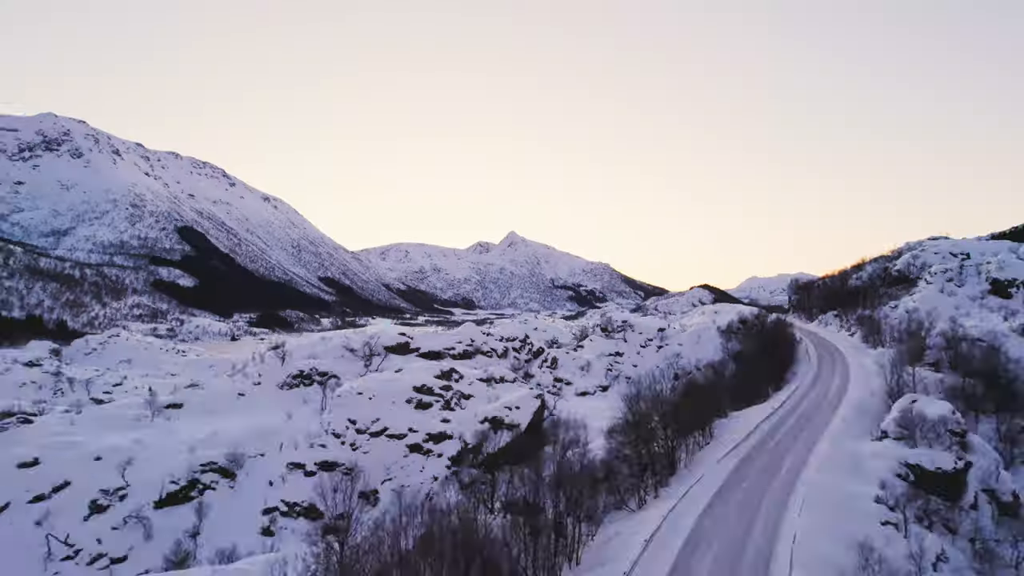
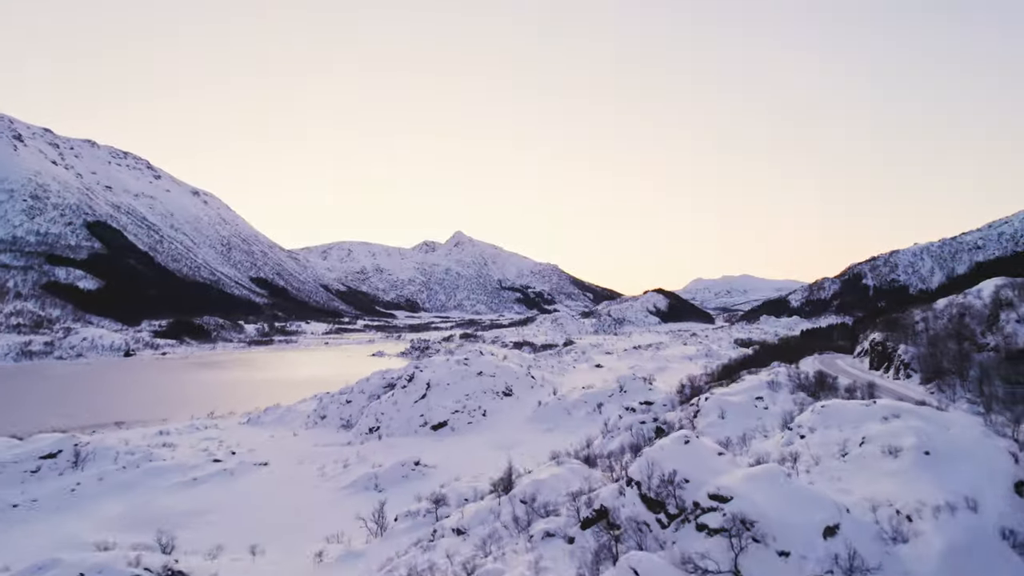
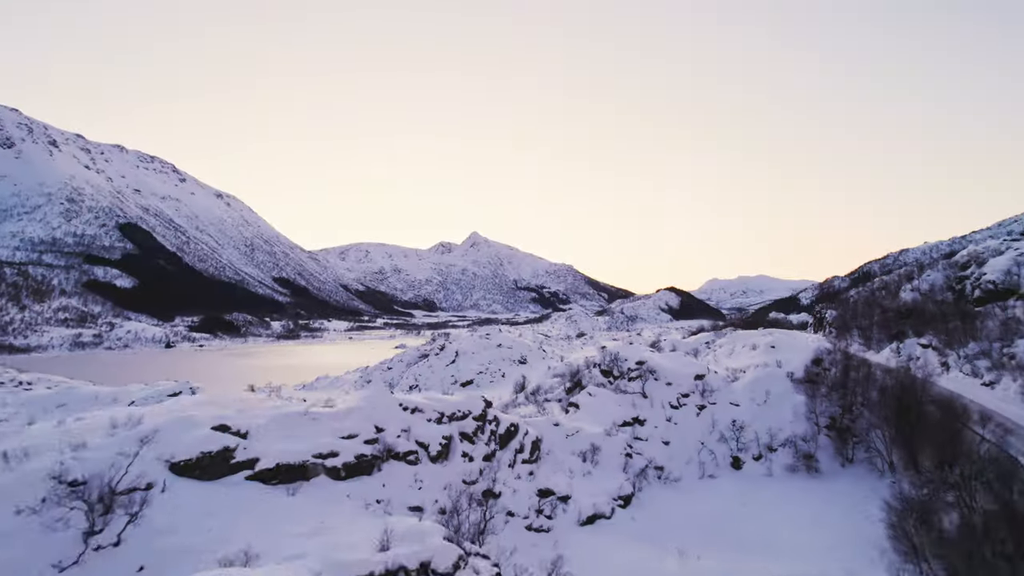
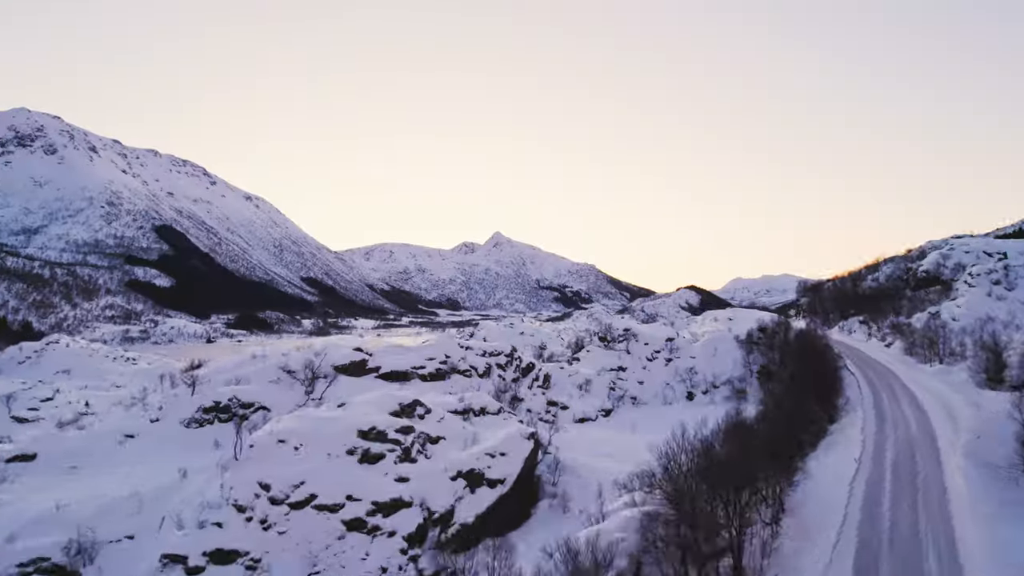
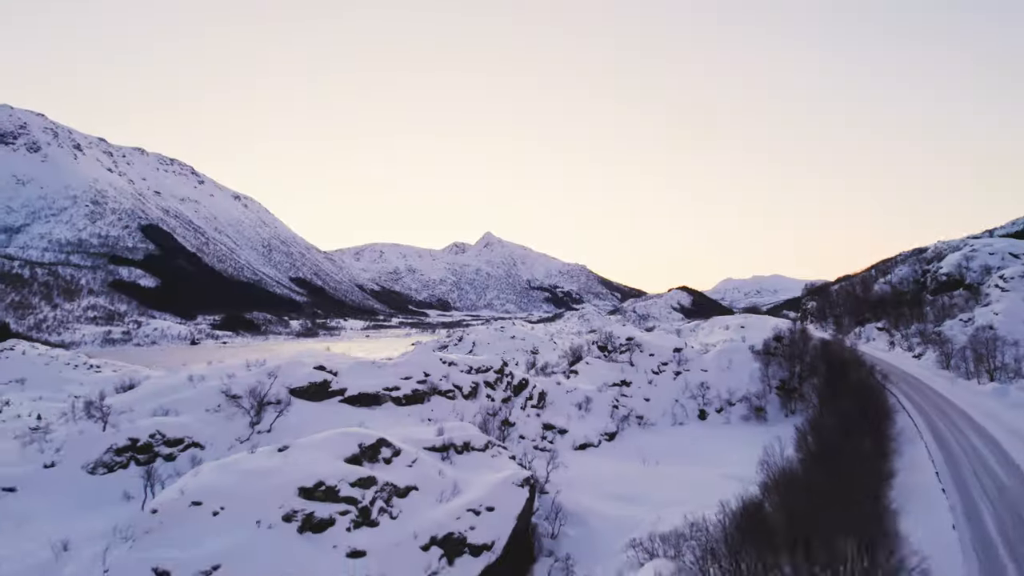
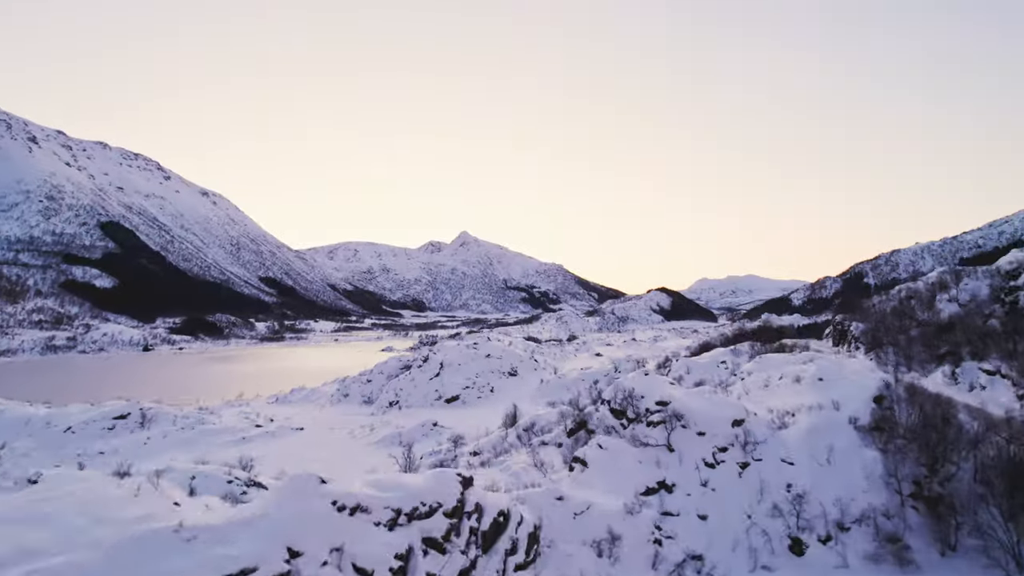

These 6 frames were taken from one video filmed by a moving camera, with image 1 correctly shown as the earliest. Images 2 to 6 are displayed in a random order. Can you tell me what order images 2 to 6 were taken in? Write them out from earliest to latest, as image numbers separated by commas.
4, 5, 3, 6, 2
